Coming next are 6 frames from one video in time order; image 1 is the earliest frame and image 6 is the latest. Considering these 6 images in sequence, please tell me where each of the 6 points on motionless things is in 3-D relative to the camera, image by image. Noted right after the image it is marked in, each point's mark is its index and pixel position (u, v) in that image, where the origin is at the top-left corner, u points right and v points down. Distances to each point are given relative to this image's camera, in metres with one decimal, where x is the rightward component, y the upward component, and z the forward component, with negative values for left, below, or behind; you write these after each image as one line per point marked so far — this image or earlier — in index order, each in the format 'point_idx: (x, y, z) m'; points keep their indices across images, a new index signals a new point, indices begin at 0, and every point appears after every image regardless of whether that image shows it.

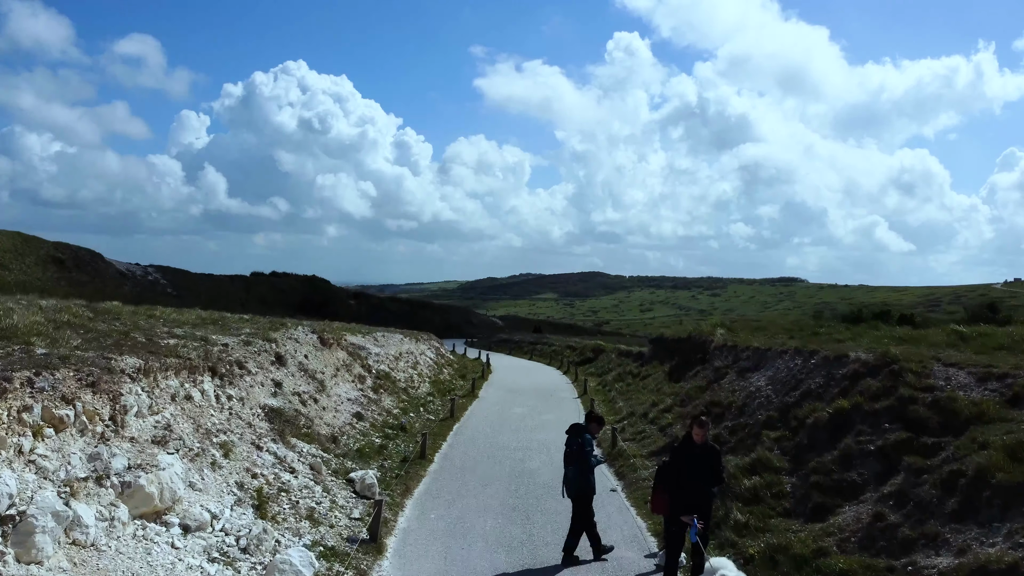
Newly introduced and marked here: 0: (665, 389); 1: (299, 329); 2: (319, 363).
0: (+4.5, -3.0, +17.4) m
1: (-5.9, -1.2, +16.3) m
2: (-4.9, -1.9, +14.9) m
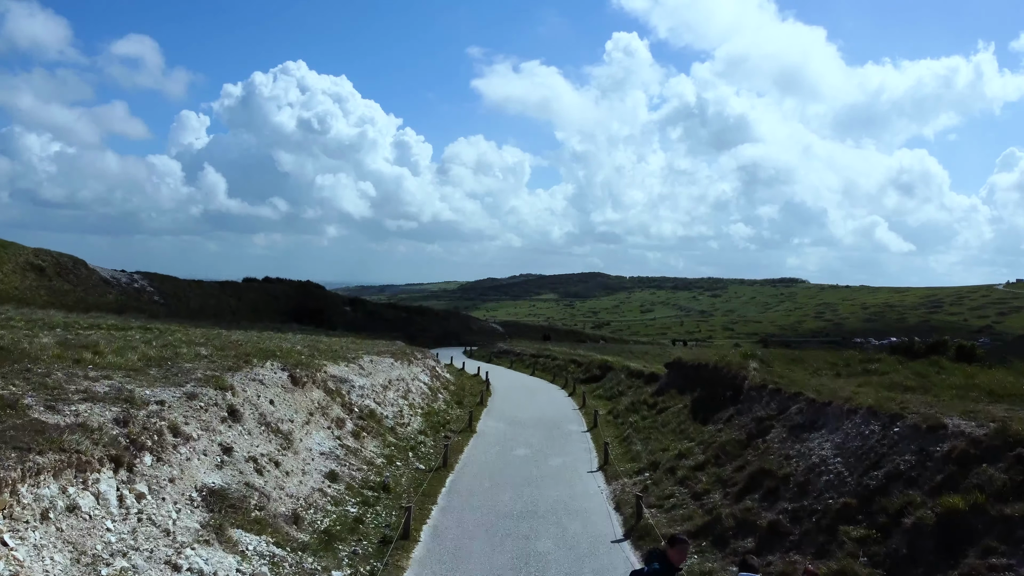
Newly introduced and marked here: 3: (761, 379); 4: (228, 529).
0: (+4.6, -3.7, +15.2) m
1: (-5.9, -1.9, +14.0) m
2: (-4.9, -2.6, +12.7) m
3: (+6.0, -2.2, +14.1) m
4: (-3.9, -3.3, +8.1) m
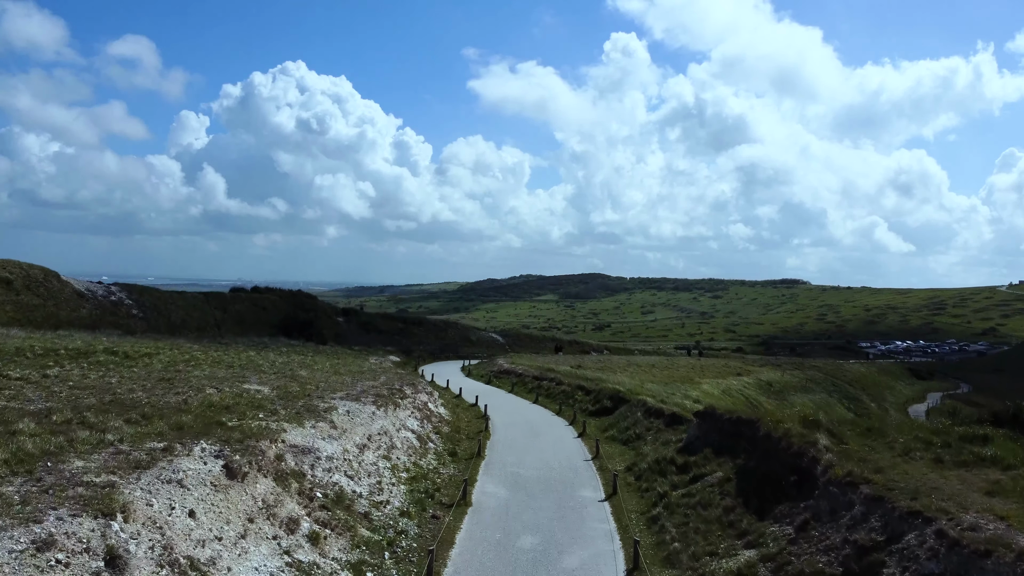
0: (+4.7, -4.8, +11.8) m
1: (-5.8, -3.0, +10.7) m
2: (-4.8, -3.8, +9.4) m
3: (+6.0, -3.3, +10.8) m
4: (-3.8, -4.5, +4.8) m
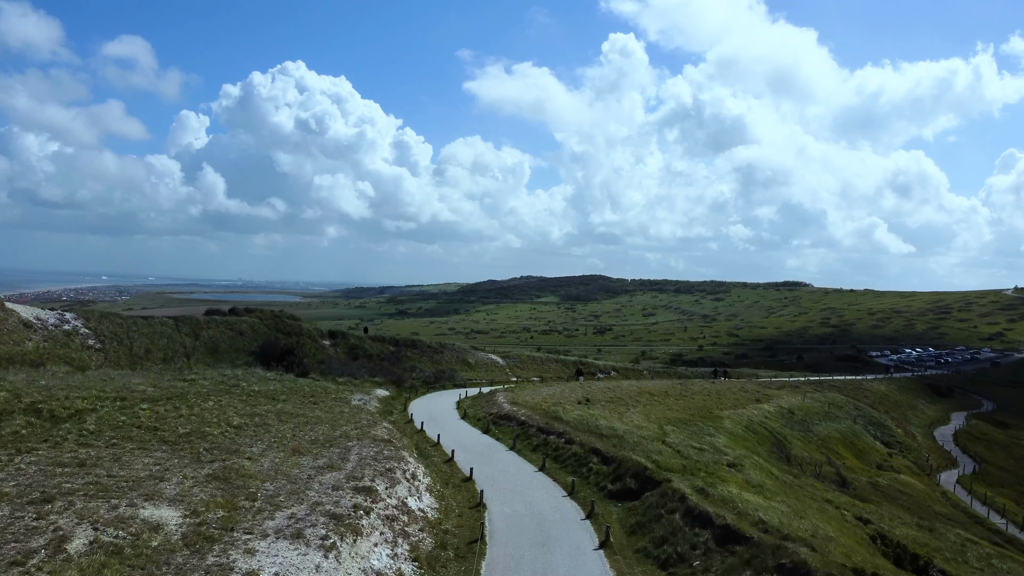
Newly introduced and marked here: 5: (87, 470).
0: (+4.8, -7.1, +6.2) m
1: (-5.7, -5.3, +5.0) m
2: (-4.7, -6.0, +3.7) m
3: (+6.1, -5.6, +5.1) m
4: (-3.7, -6.7, -0.9) m
5: (-13.6, -5.8, +18.8) m
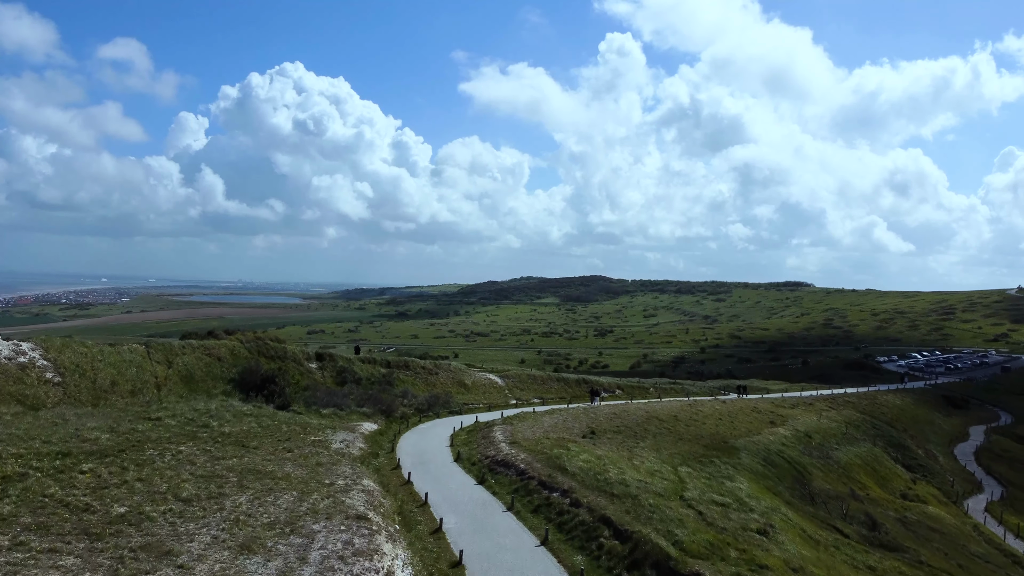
0: (+4.7, -9.0, +2.1) m
1: (-5.8, -7.2, +0.9) m
2: (-4.8, -8.0, -0.4) m
3: (+6.1, -7.5, +1.0) m
4: (-3.8, -8.6, -5.0) m
5: (-13.7, -7.8, +14.6) m
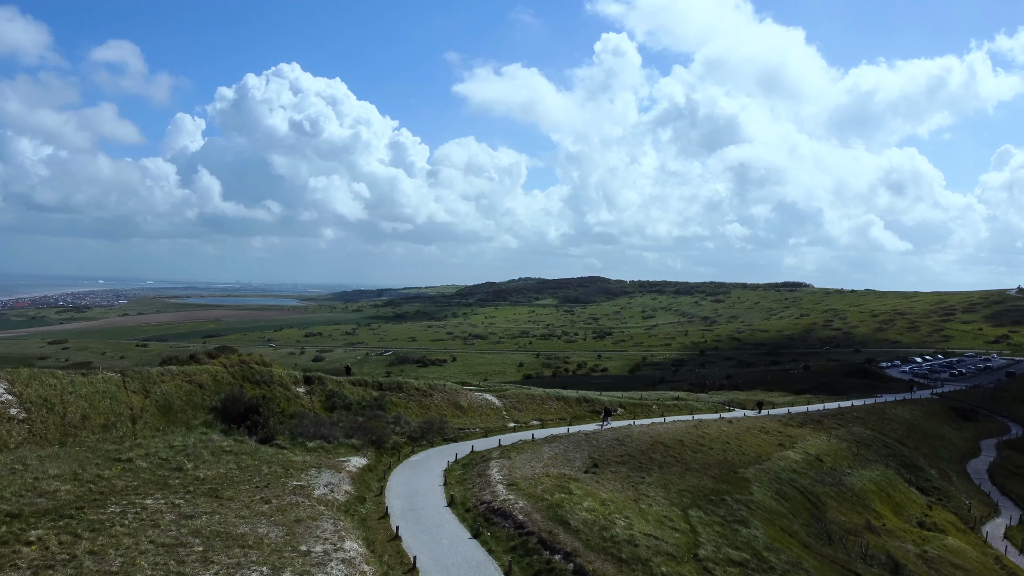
0: (+4.7, -10.9, -0.8) m
1: (-5.8, -9.2, -1.9) m
2: (-4.8, -9.9, -3.3) m
3: (+6.0, -9.4, -1.8) m
4: (-3.8, -10.6, -7.8) m
5: (-13.7, -9.8, +11.7) m
